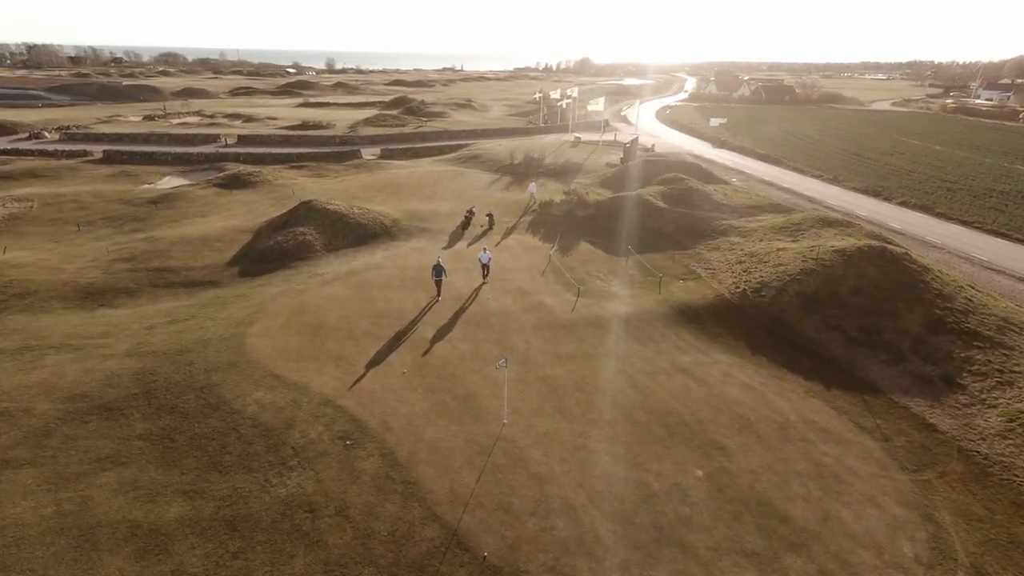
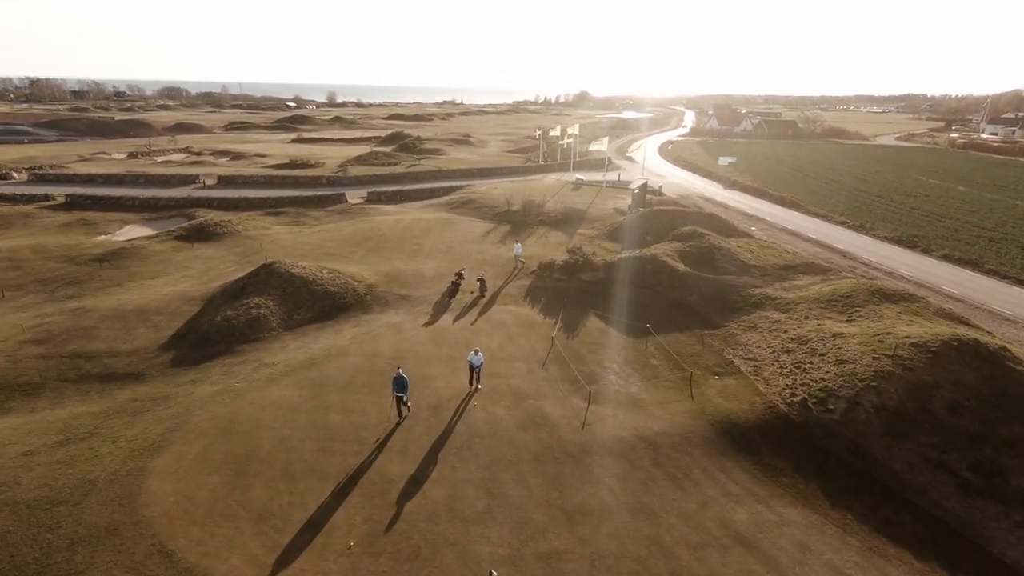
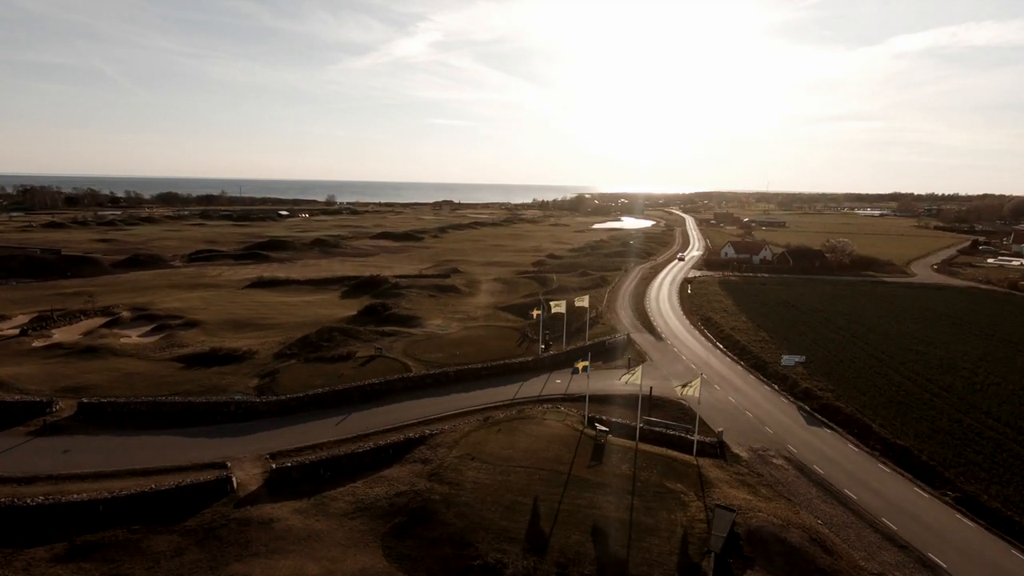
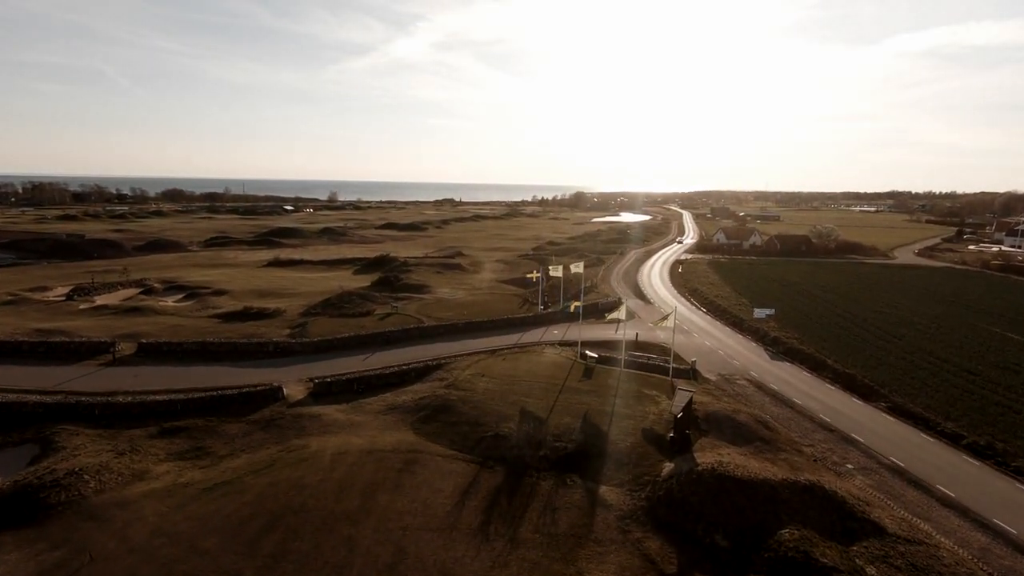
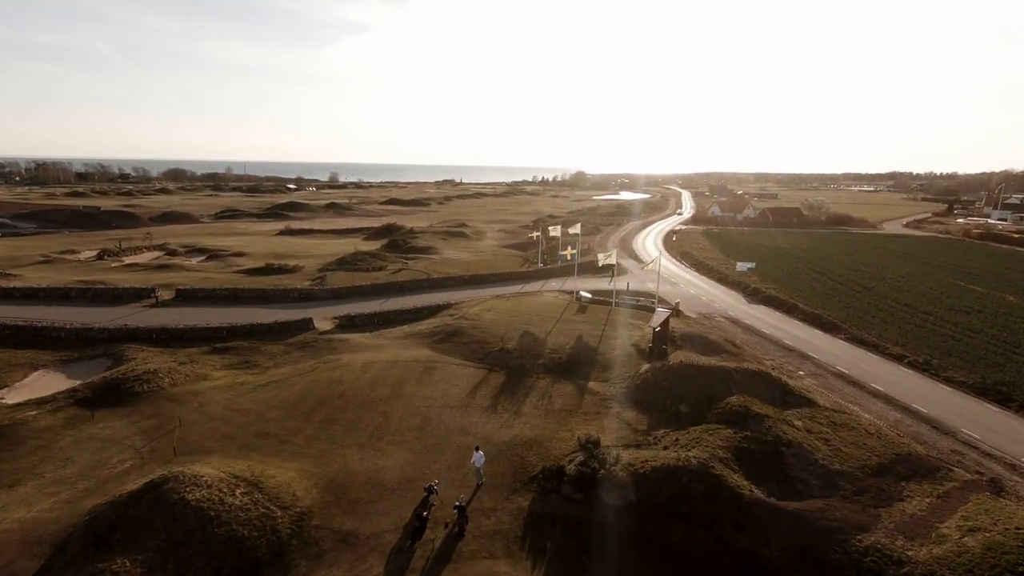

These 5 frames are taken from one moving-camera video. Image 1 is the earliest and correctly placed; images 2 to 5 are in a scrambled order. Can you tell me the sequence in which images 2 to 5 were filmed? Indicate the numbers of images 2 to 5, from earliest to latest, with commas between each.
2, 5, 4, 3
